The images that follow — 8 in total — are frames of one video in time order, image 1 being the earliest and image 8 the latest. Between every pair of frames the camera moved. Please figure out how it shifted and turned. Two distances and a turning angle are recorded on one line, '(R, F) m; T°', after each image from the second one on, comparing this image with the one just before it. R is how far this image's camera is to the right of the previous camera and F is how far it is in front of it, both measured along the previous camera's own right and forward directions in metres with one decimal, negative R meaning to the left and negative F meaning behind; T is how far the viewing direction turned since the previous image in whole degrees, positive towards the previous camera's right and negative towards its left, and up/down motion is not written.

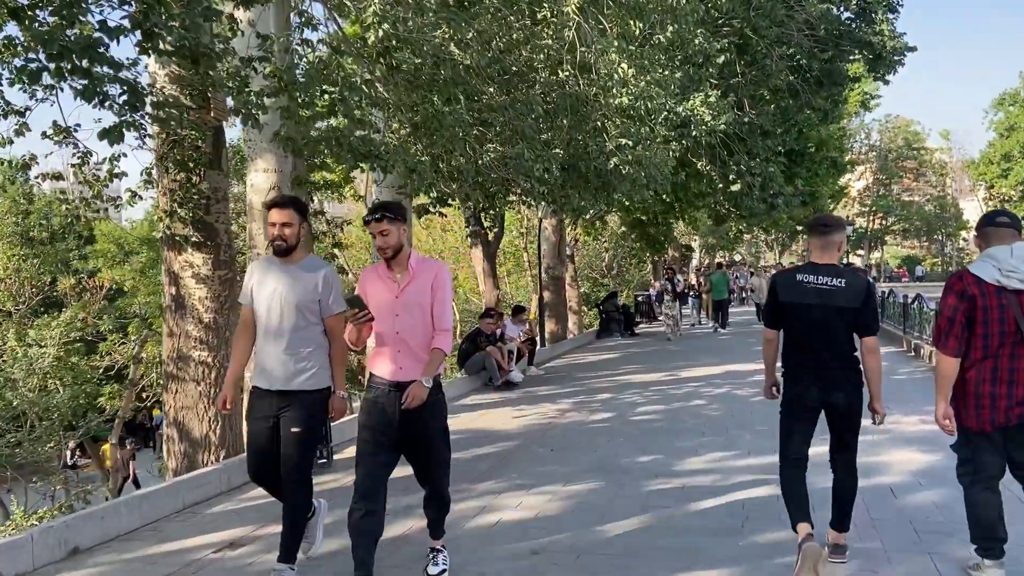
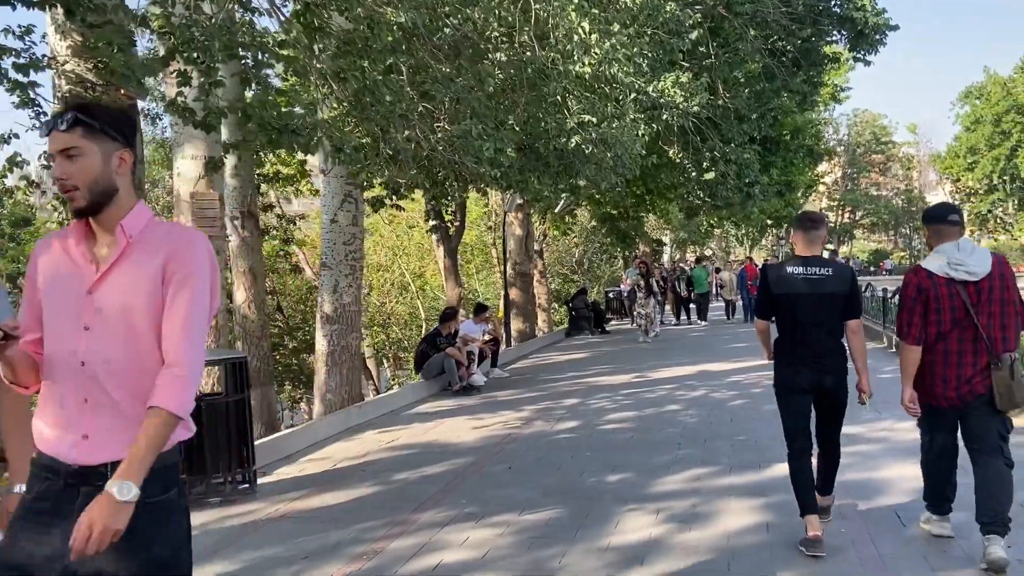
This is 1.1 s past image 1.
(+0.2, +0.9) m; +2°
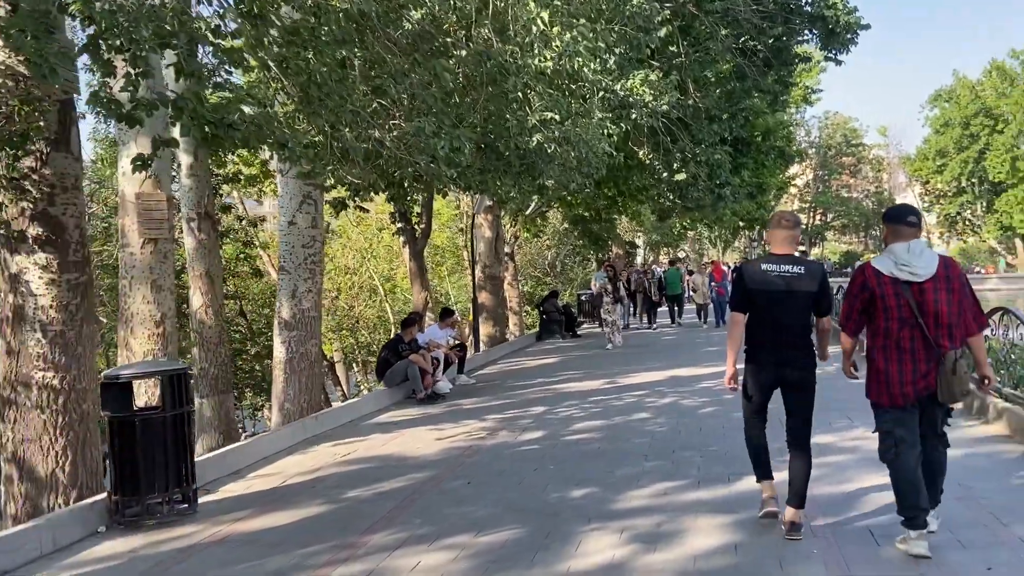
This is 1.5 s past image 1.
(+0.1, +0.3) m; +2°
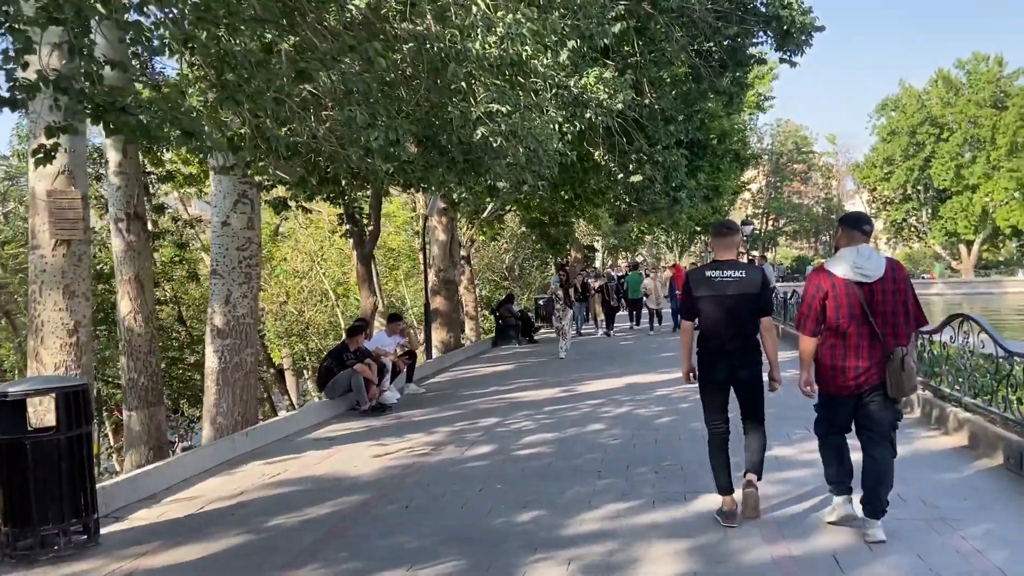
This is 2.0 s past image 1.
(+0.1, +0.5) m; +3°
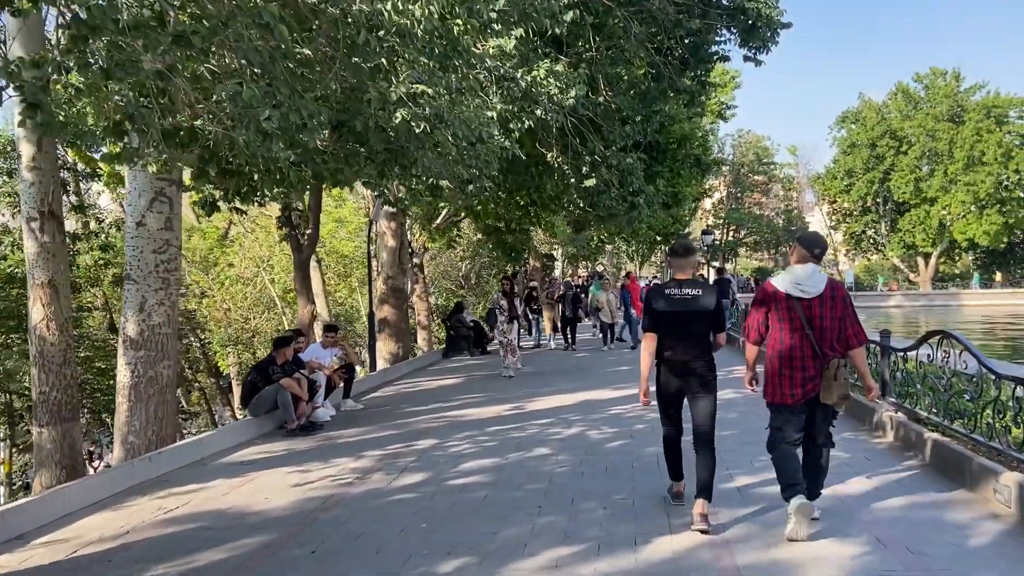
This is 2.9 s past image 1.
(+0.2, +0.8) m; +3°
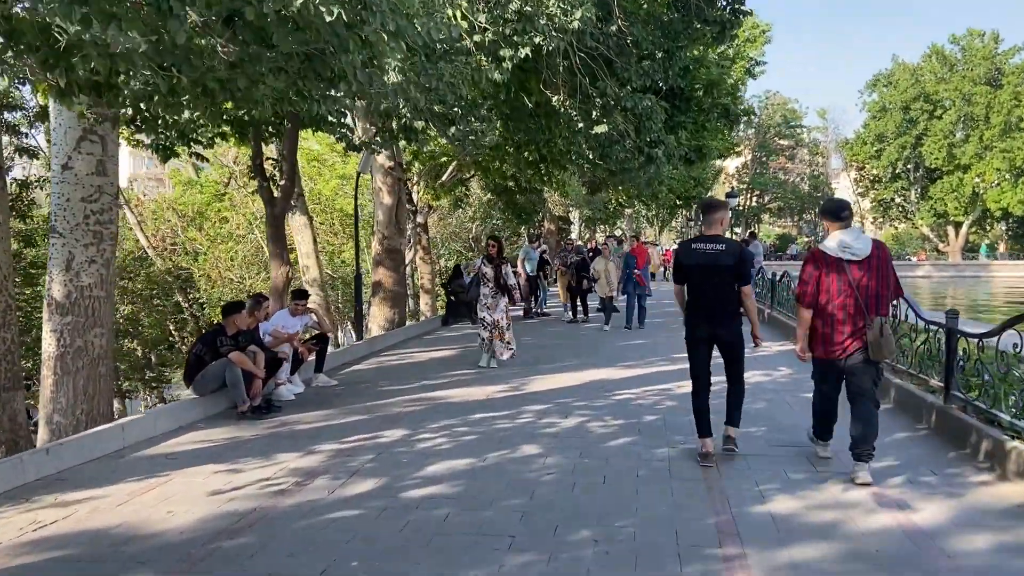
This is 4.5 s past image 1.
(+0.3, +1.5) m; -1°
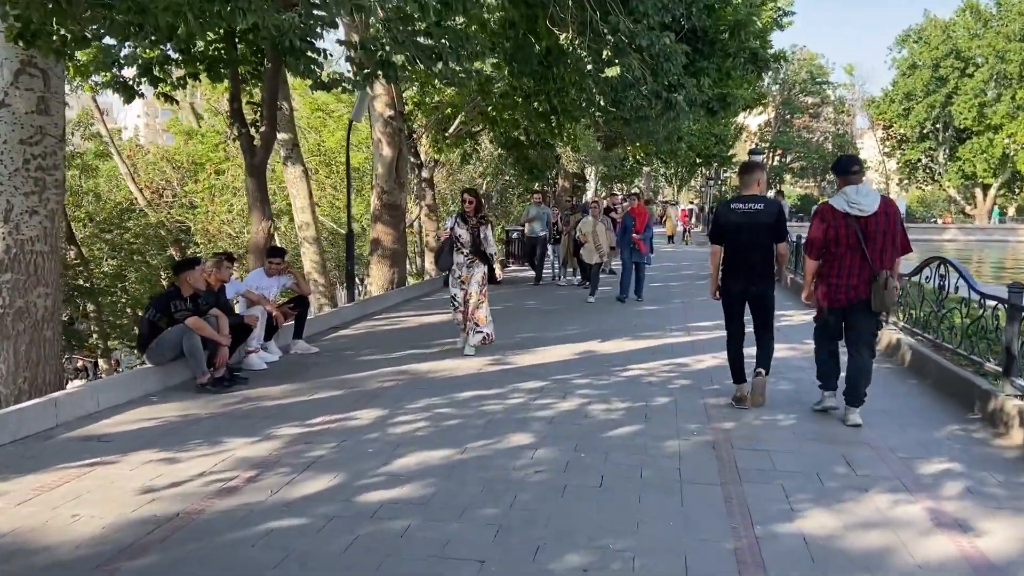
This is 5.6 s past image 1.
(+0.2, +1.0) m; -1°
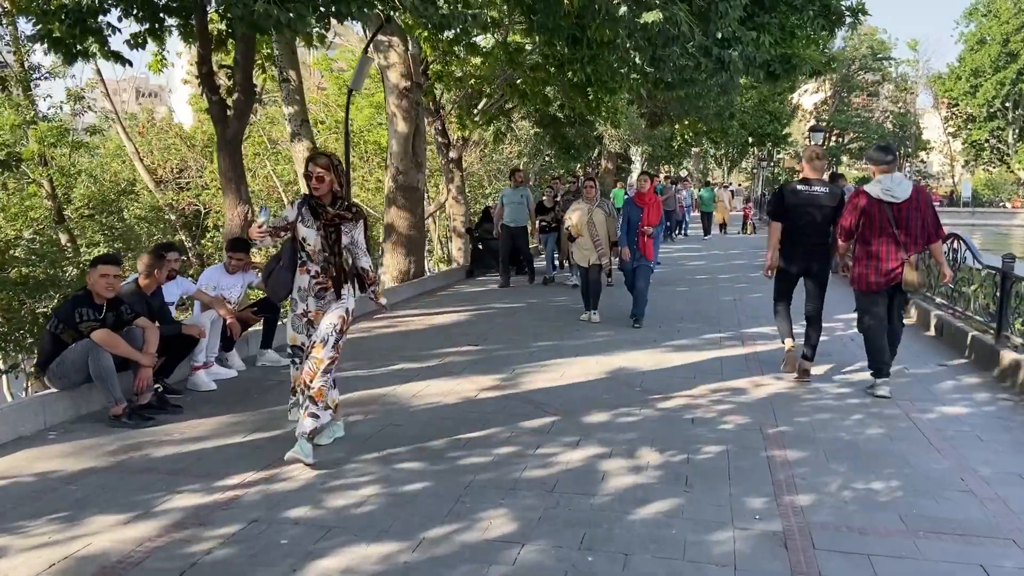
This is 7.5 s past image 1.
(+0.3, +1.8) m; -3°
